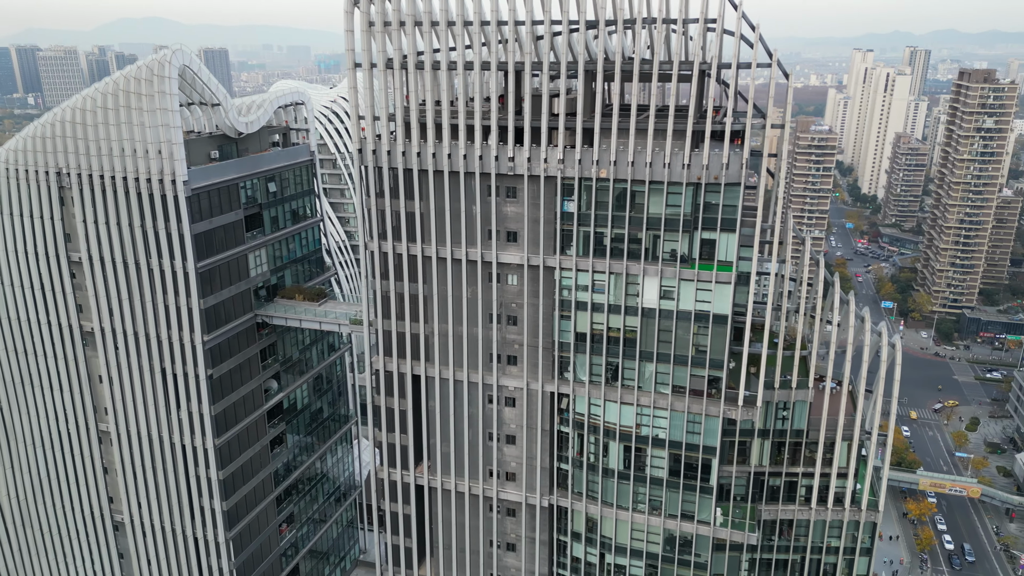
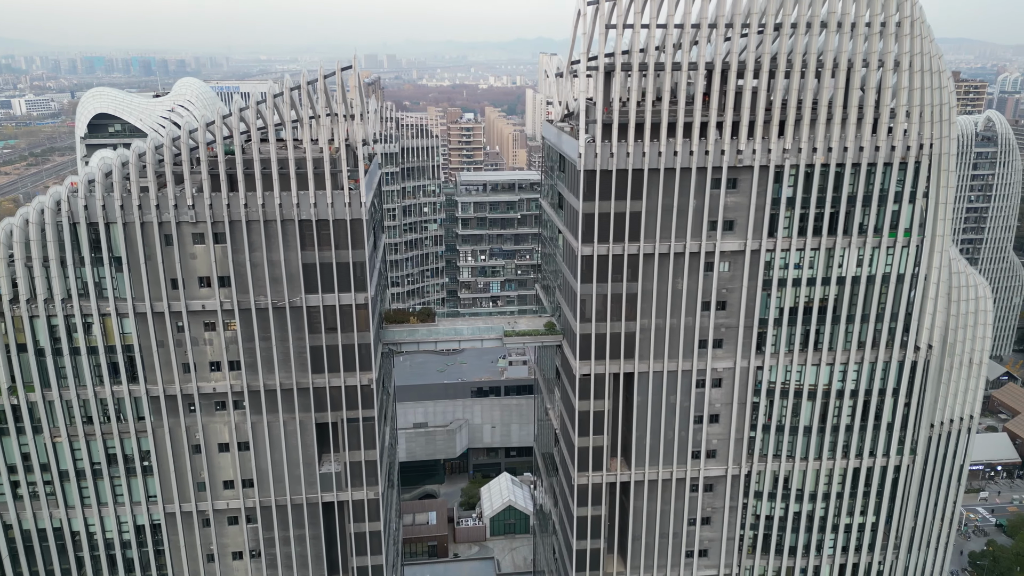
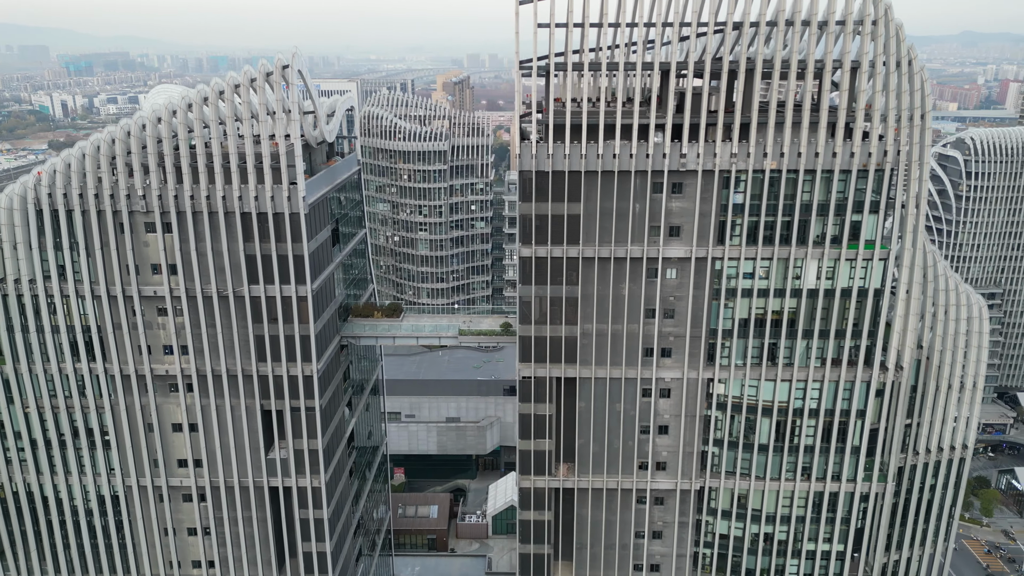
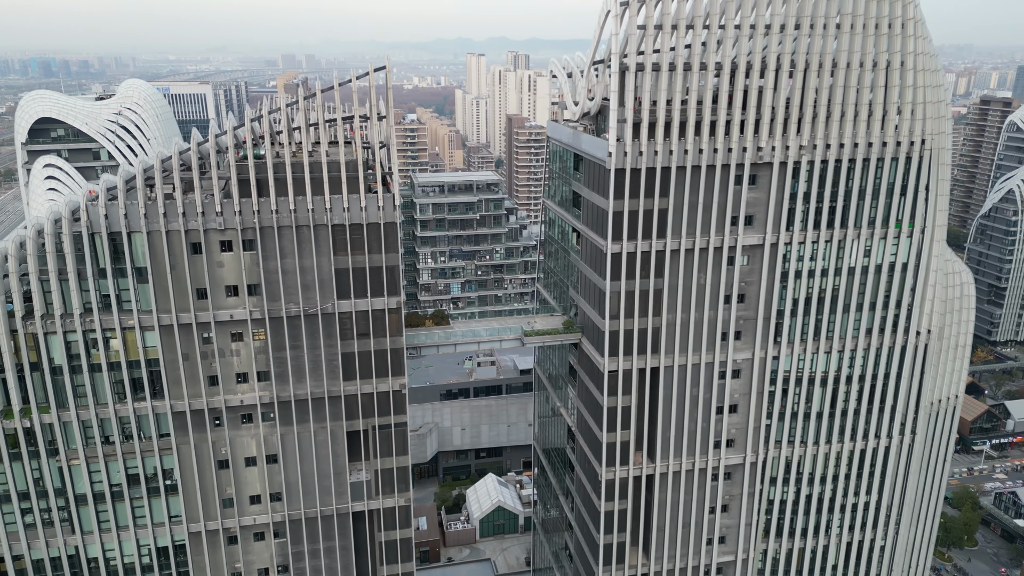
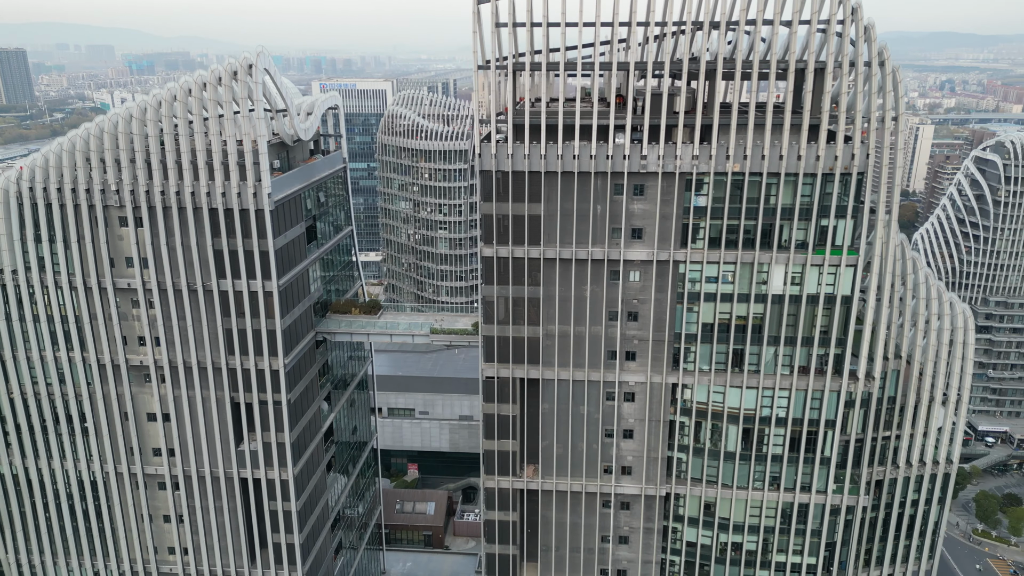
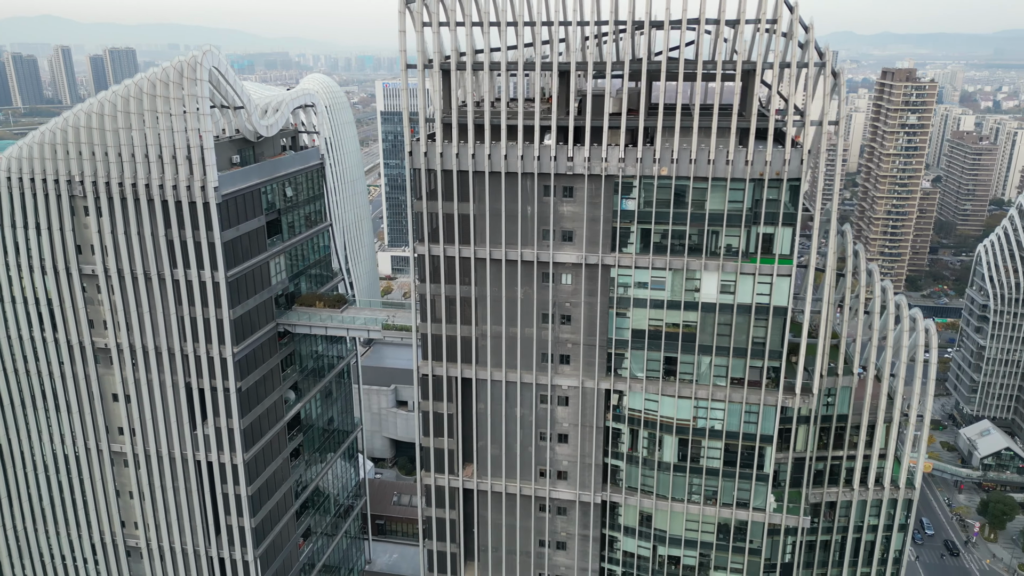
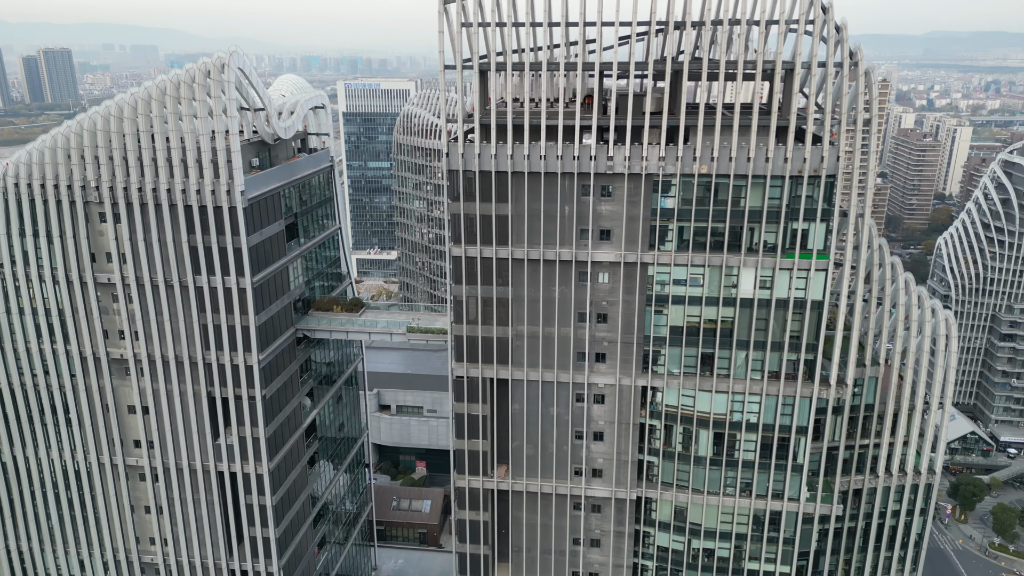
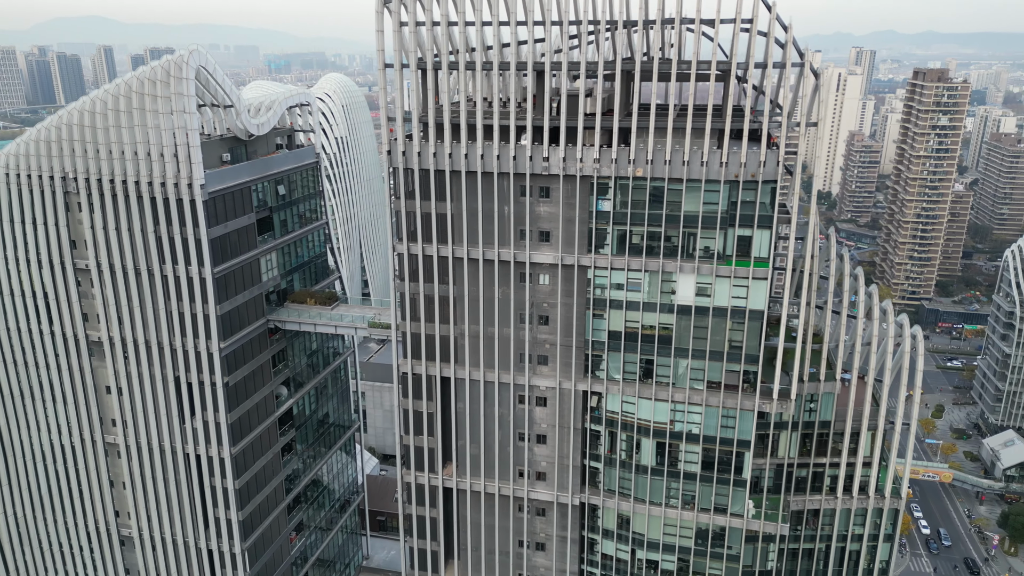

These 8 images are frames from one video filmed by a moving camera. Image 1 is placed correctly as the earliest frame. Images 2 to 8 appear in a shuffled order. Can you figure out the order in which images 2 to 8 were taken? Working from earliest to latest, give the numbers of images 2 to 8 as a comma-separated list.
8, 6, 7, 5, 3, 2, 4
